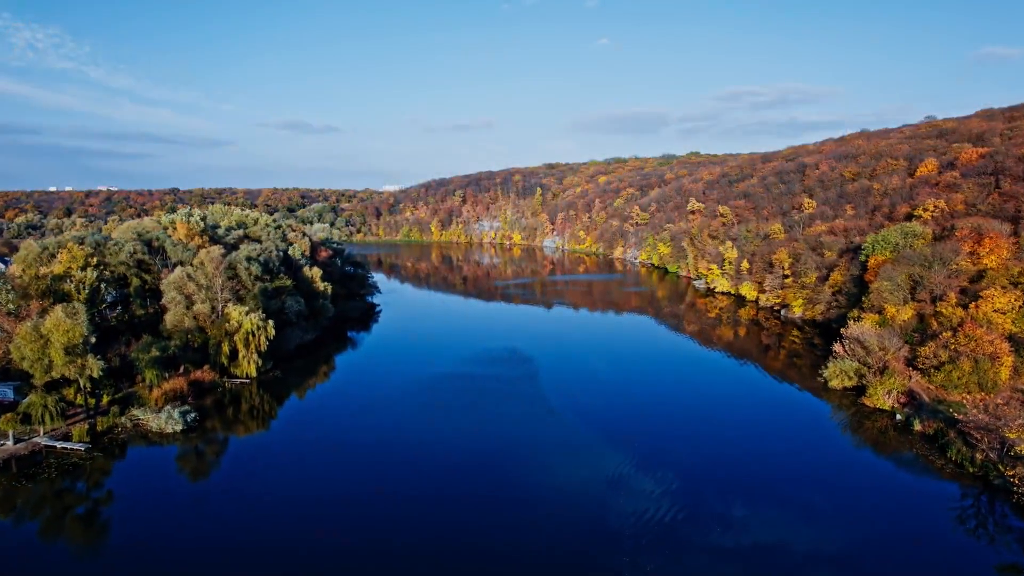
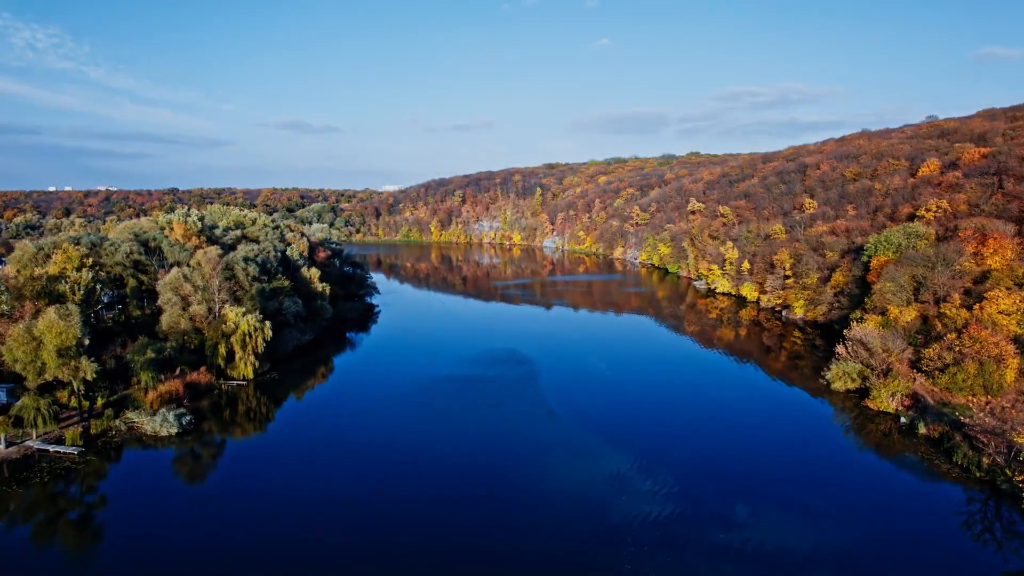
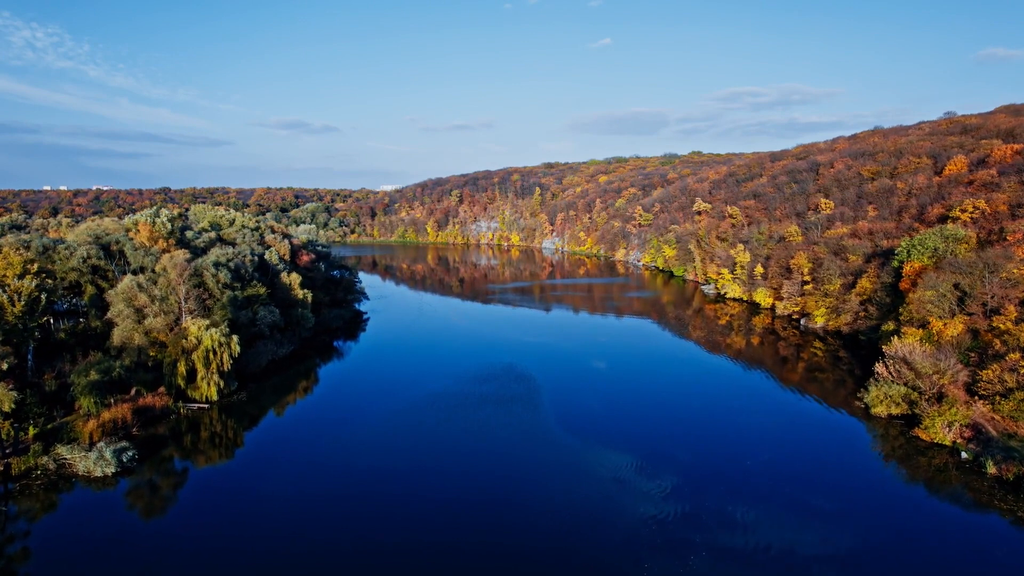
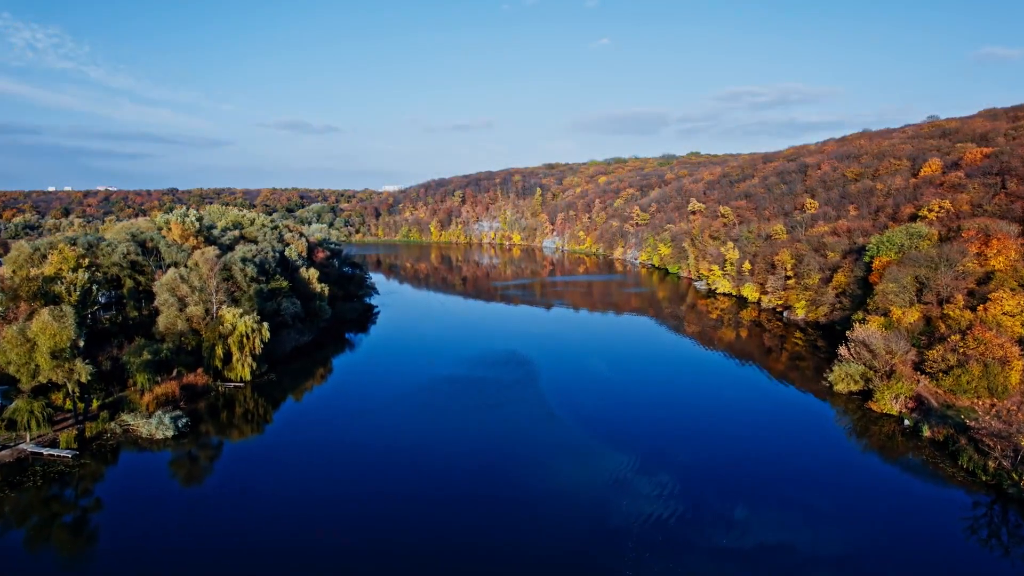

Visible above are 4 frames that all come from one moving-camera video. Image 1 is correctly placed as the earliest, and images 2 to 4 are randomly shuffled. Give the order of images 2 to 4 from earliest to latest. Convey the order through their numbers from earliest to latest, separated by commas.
2, 4, 3
